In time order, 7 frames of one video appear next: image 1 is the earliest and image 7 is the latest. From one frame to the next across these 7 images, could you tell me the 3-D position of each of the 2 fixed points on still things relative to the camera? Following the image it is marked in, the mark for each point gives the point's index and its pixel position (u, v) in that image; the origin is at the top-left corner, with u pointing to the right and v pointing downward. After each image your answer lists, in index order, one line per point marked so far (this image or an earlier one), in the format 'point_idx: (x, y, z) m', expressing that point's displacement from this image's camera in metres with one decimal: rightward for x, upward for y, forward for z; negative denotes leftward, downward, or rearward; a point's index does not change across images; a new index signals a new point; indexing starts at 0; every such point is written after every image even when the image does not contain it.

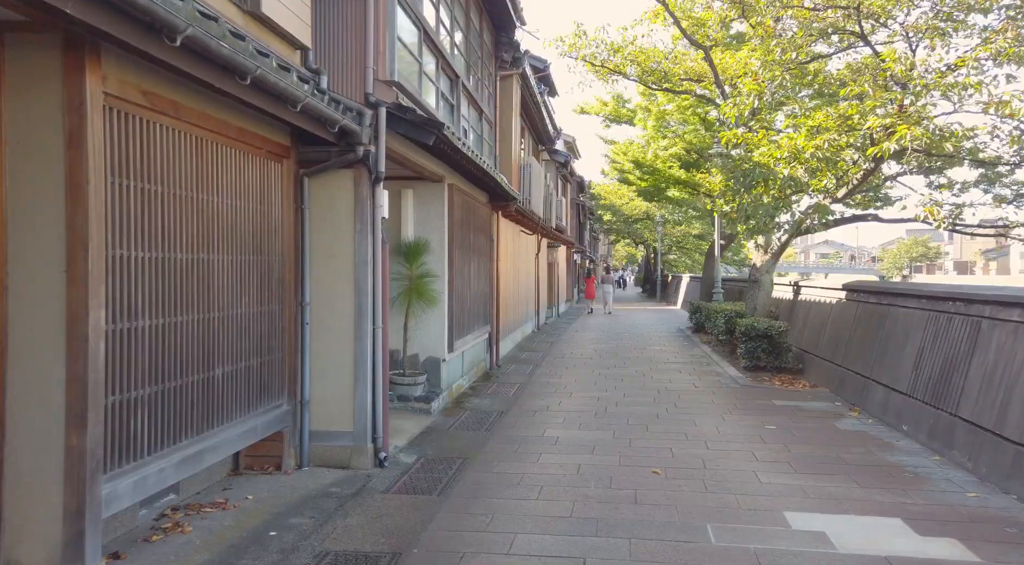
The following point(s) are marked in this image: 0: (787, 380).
0: (+4.1, -1.5, +10.8) m
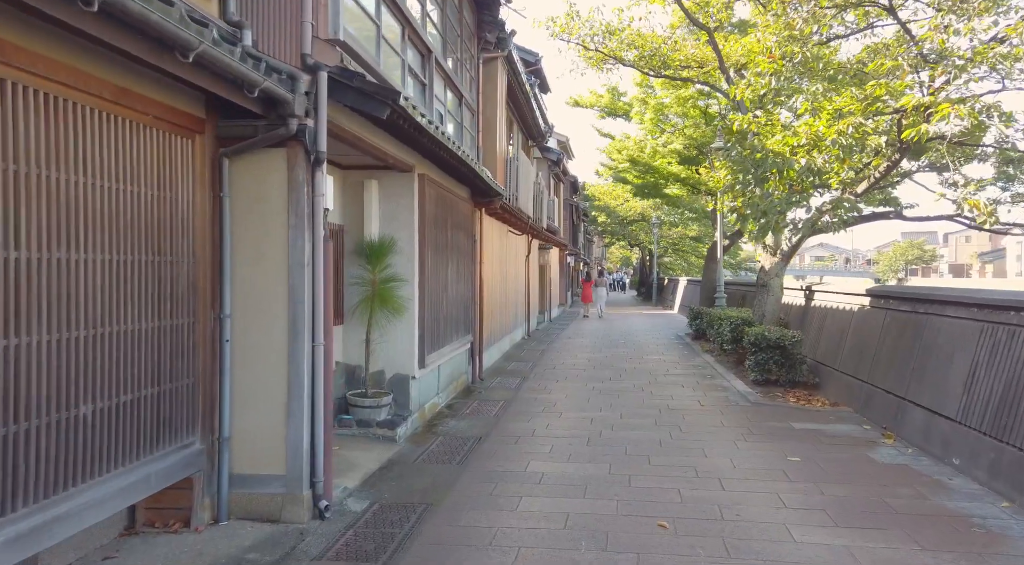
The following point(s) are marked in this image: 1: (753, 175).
0: (+3.9, -1.5, +9.7) m
1: (+2.8, +1.3, +8.3) m
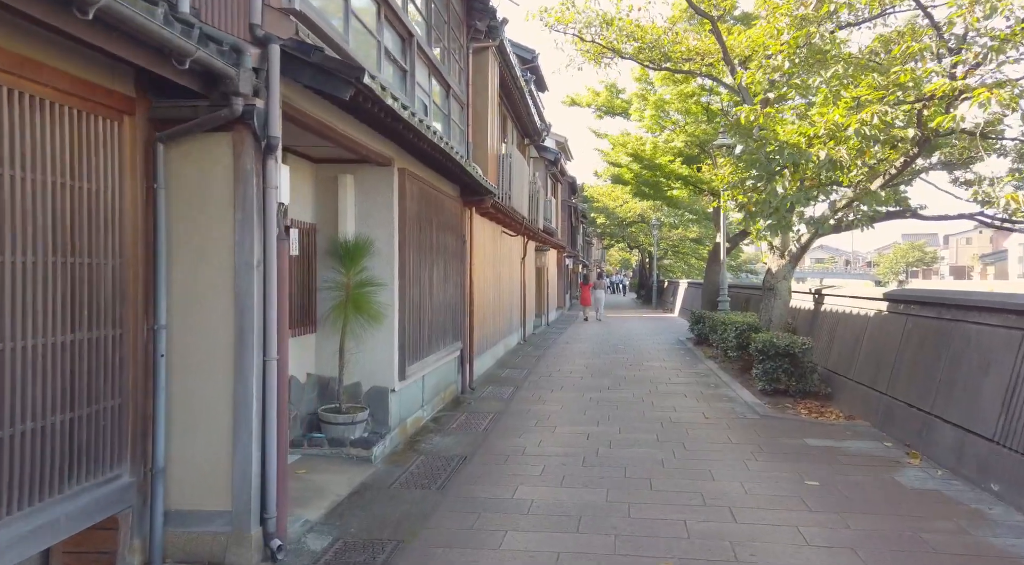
0: (+3.8, -1.6, +9.0) m
1: (+2.7, +1.3, +7.7) m
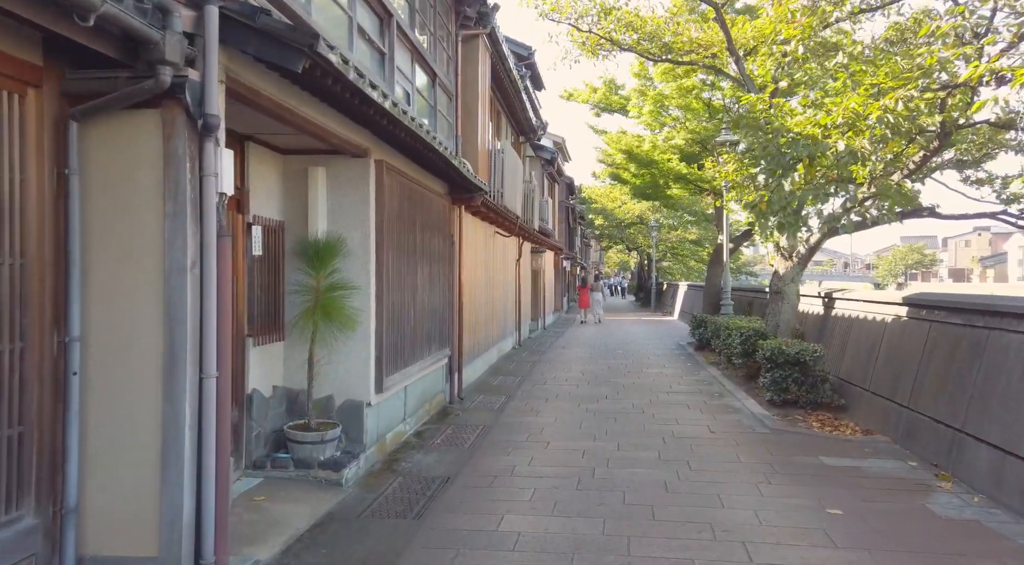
0: (+3.7, -1.6, +8.4) m
1: (+2.6, +1.2, +7.0) m
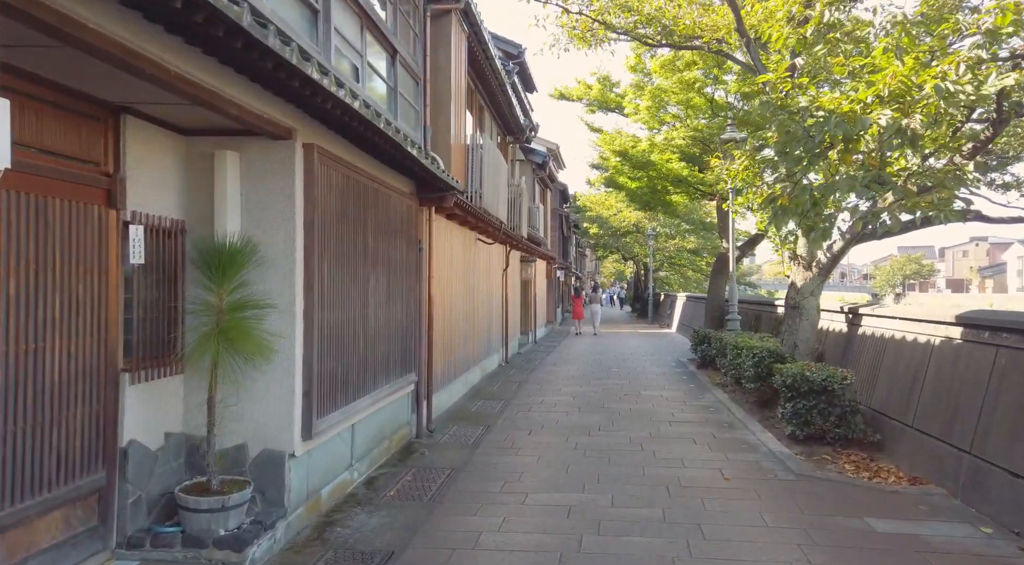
0: (+3.4, -1.8, +7.0) m
1: (+2.3, +1.1, +5.7) m
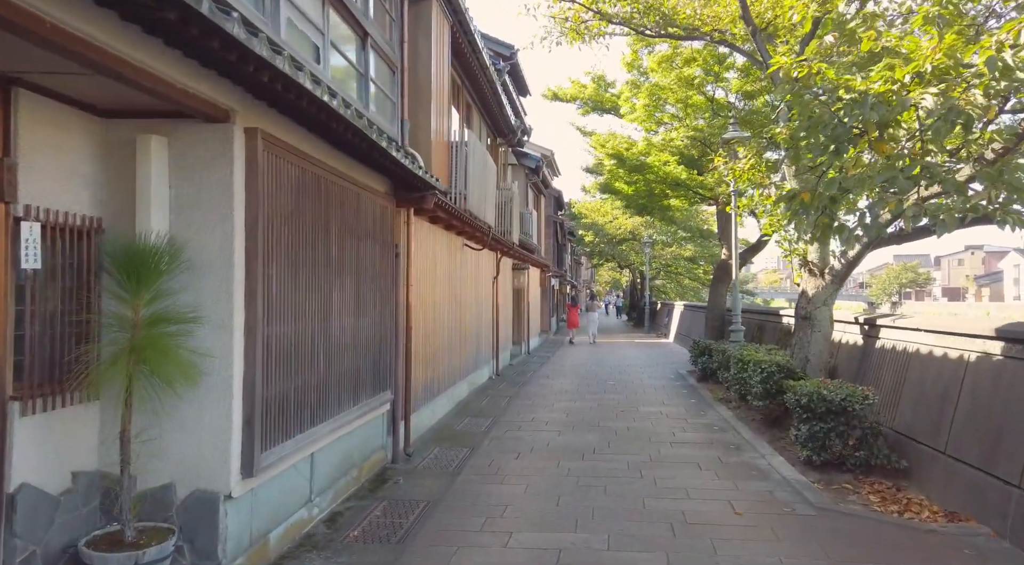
0: (+3.3, -1.8, +6.3) m
1: (+2.2, +1.0, +5.0) m
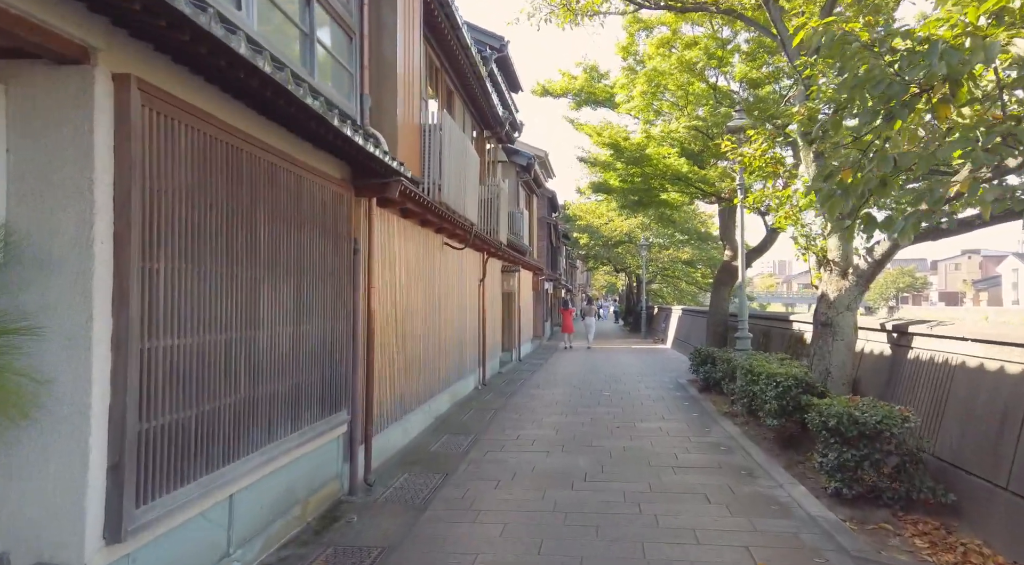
0: (+3.1, -1.8, +5.2) m
1: (+2.0, +1.0, +3.9) m
